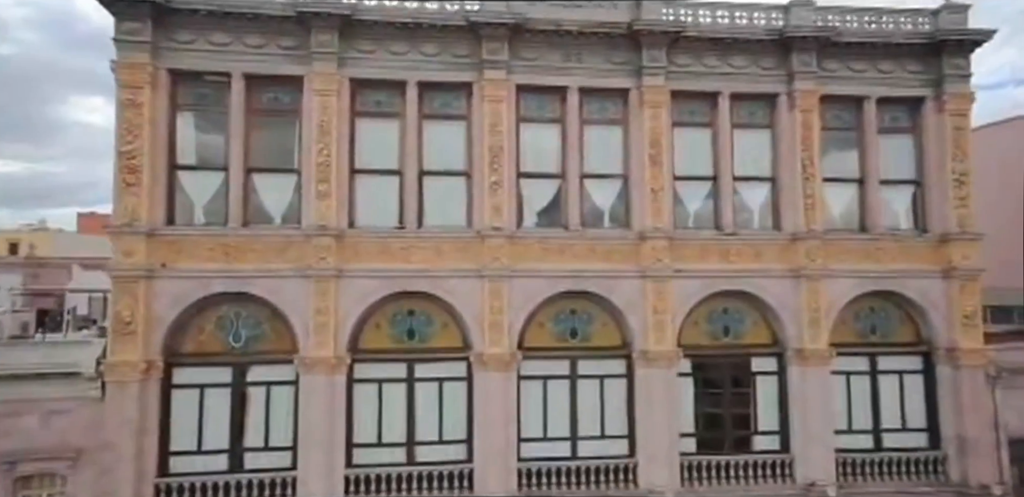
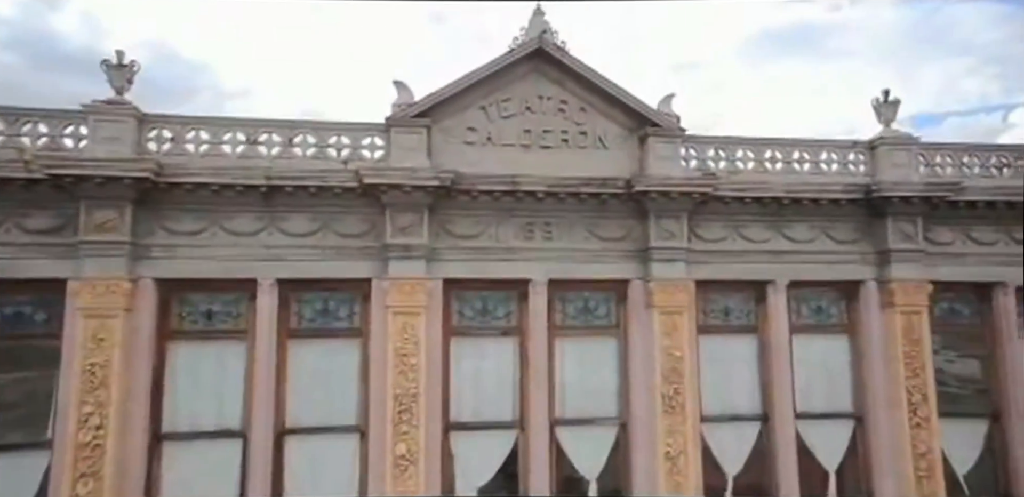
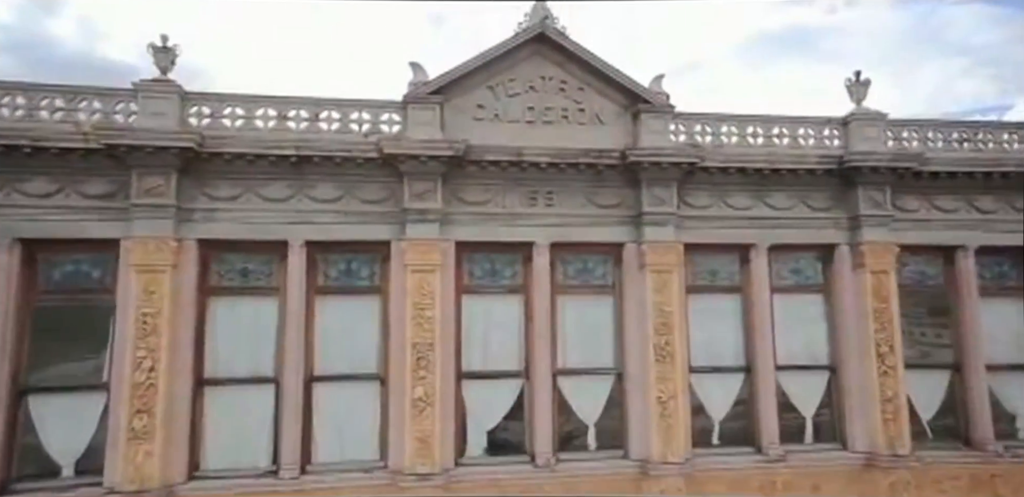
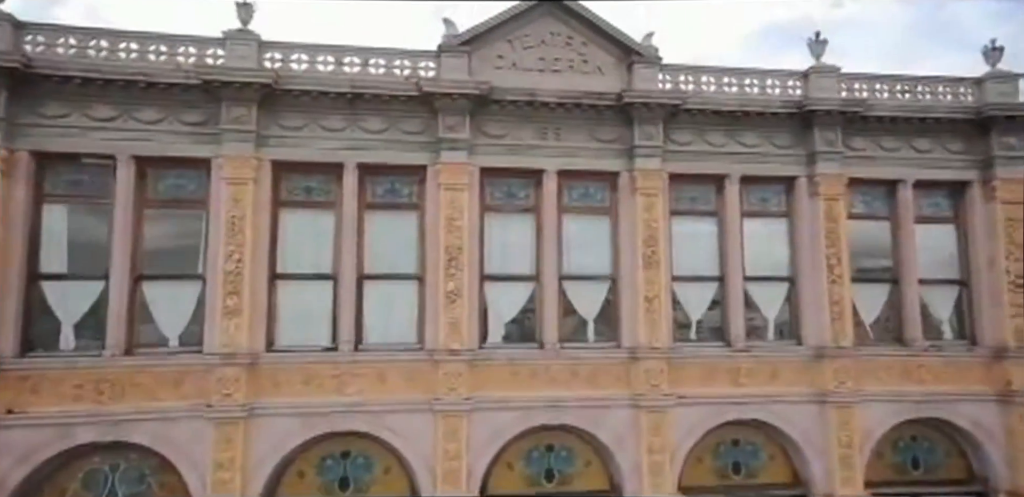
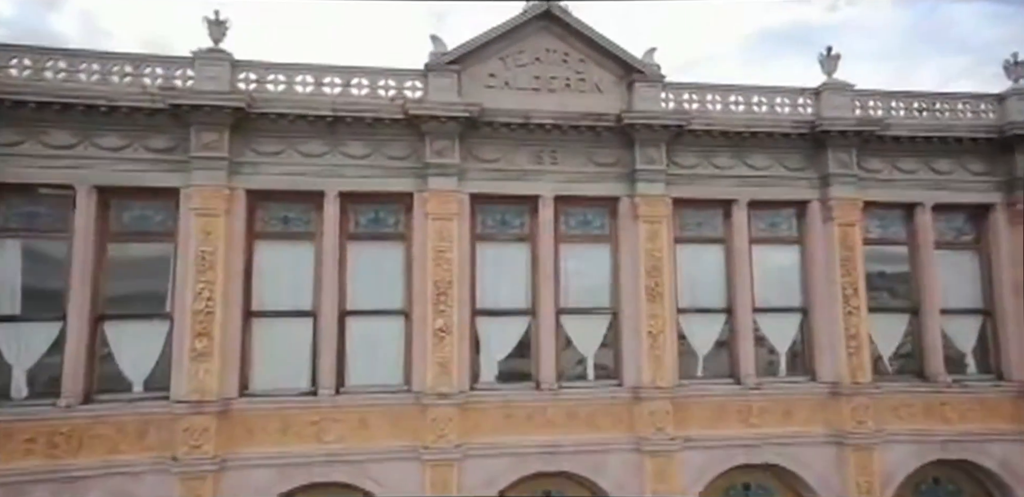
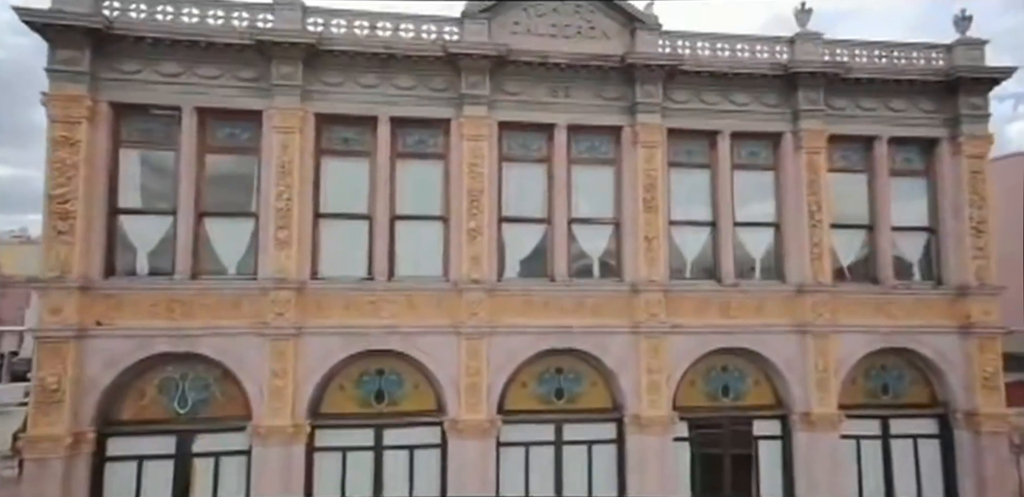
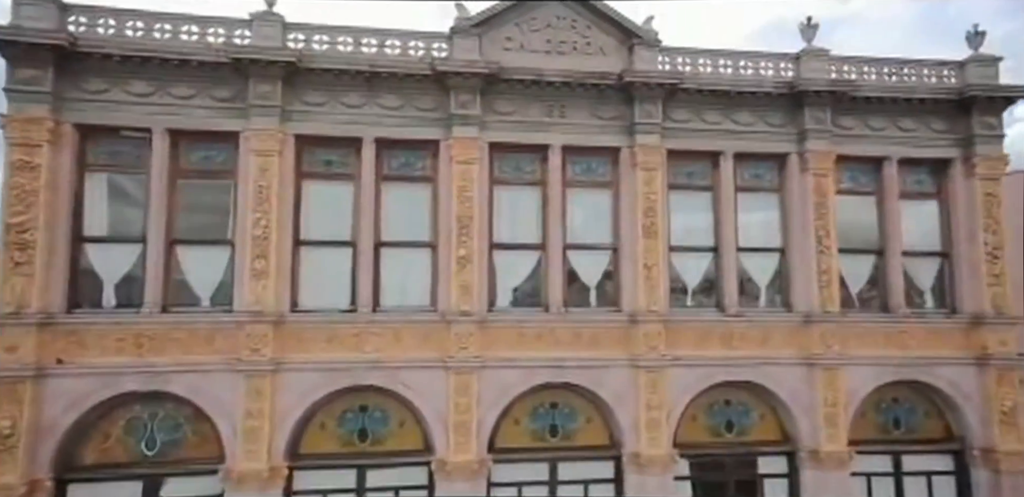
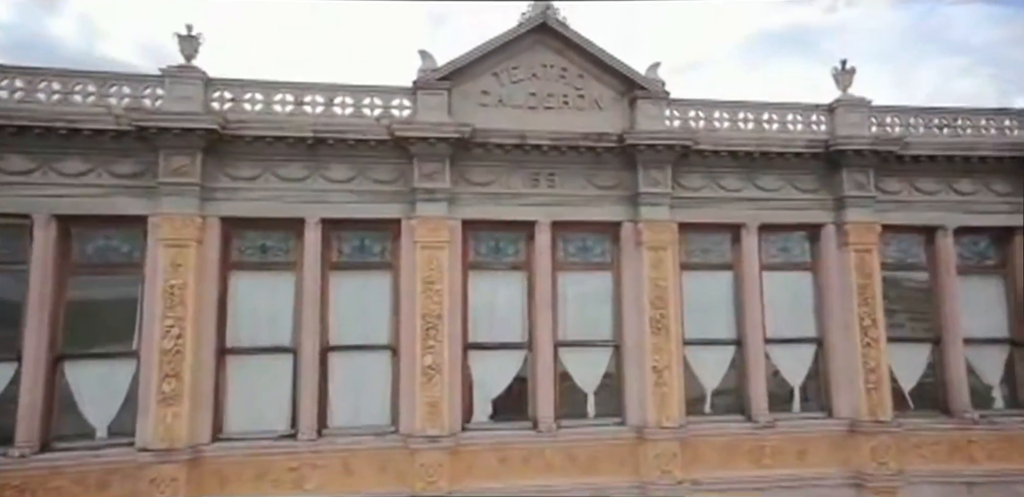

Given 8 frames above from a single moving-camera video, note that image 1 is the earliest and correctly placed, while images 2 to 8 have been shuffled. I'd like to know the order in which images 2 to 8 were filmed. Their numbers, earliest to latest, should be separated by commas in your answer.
6, 7, 4, 5, 8, 3, 2
